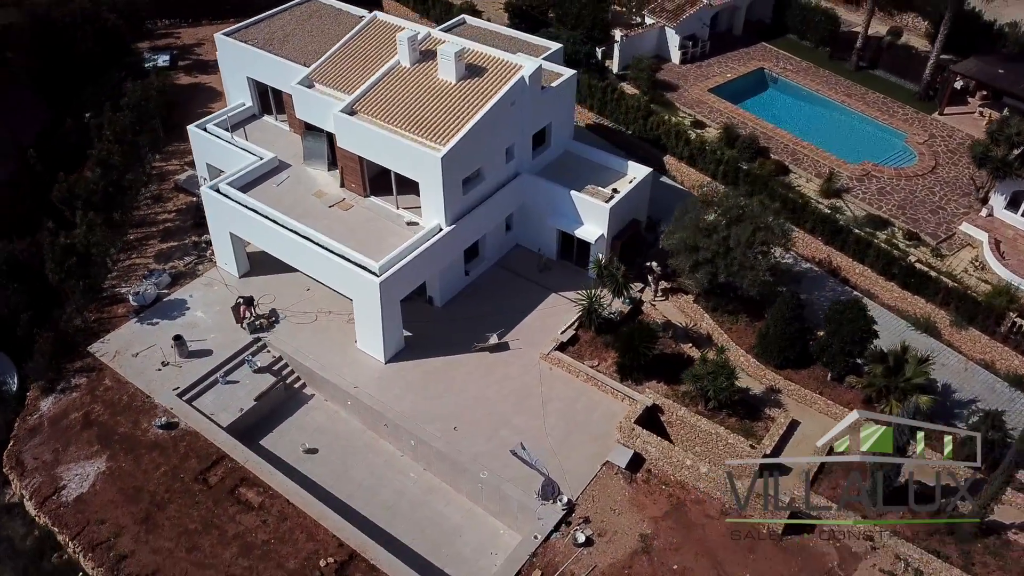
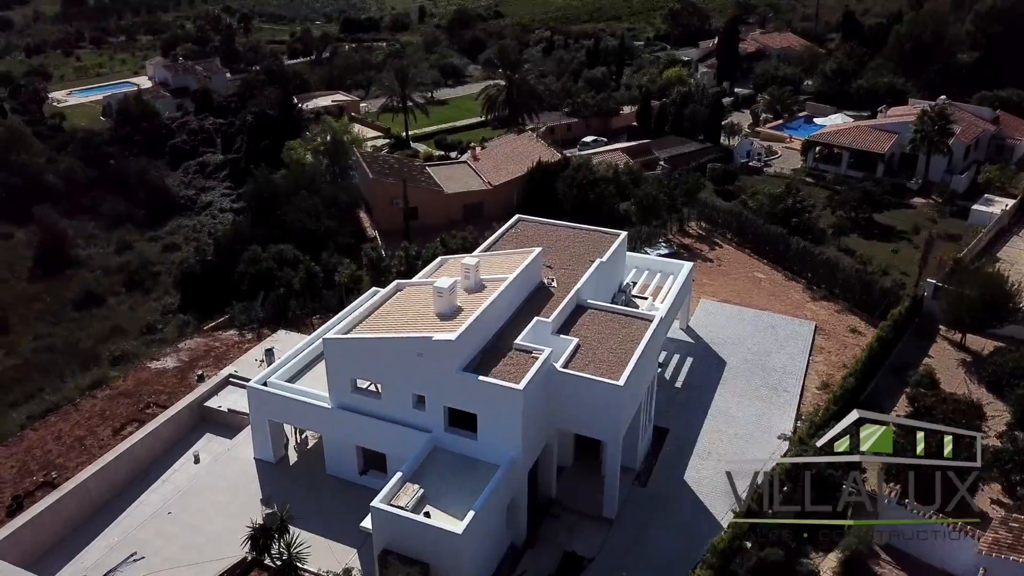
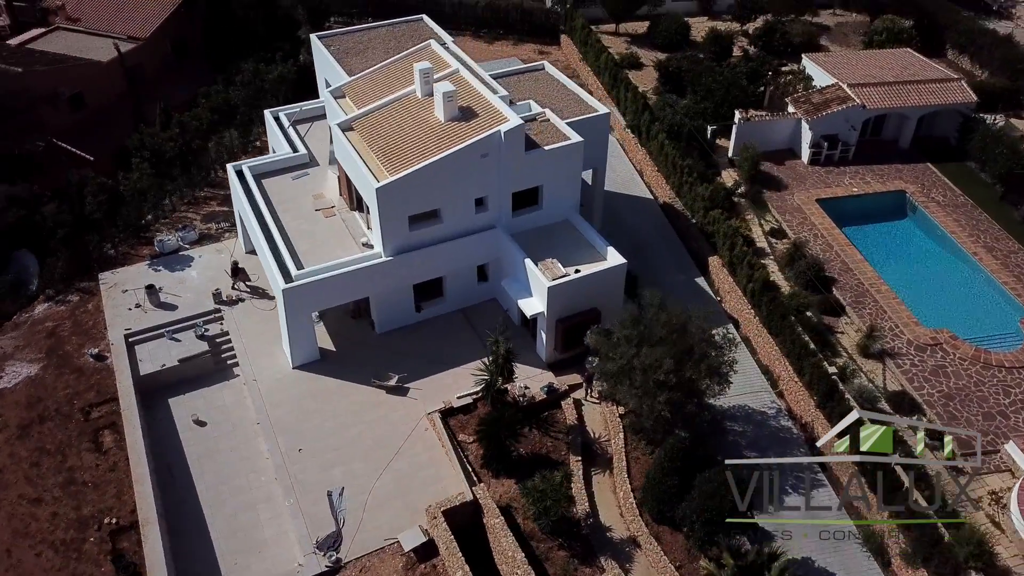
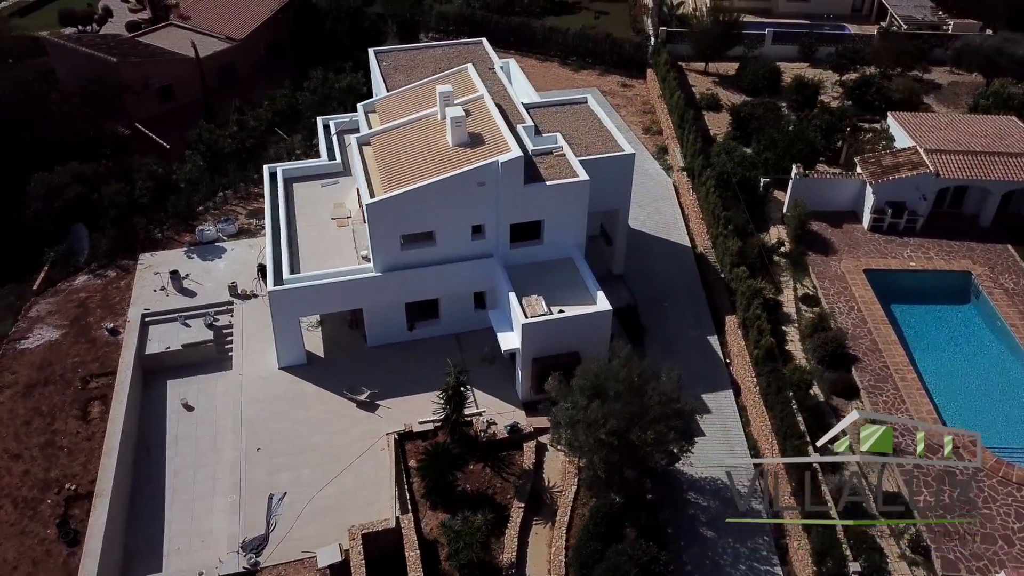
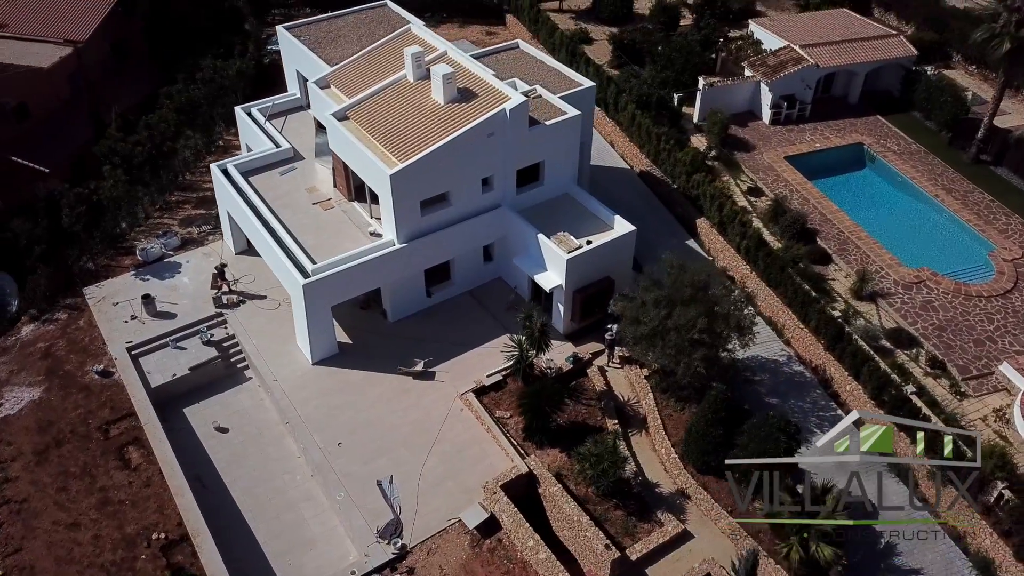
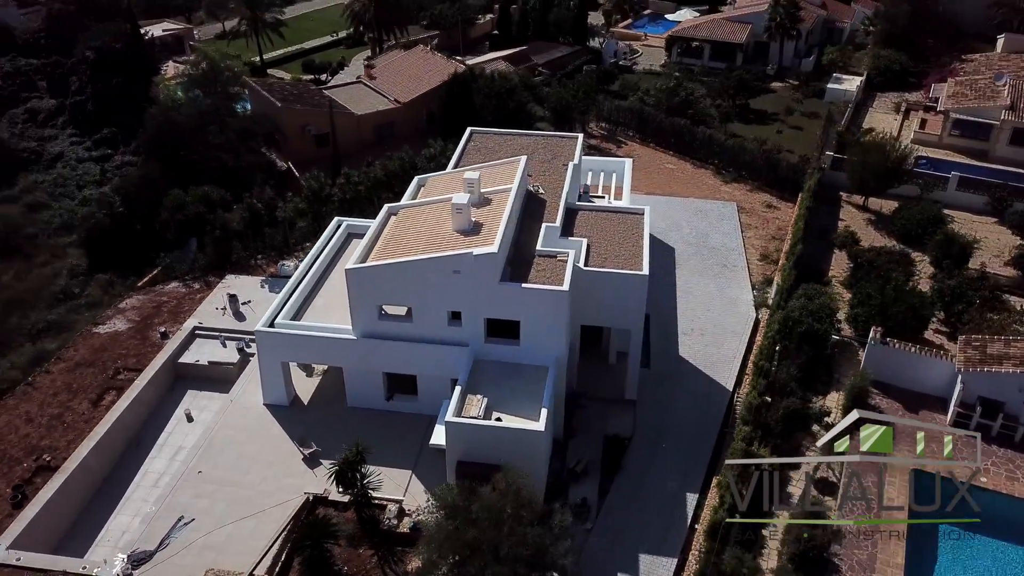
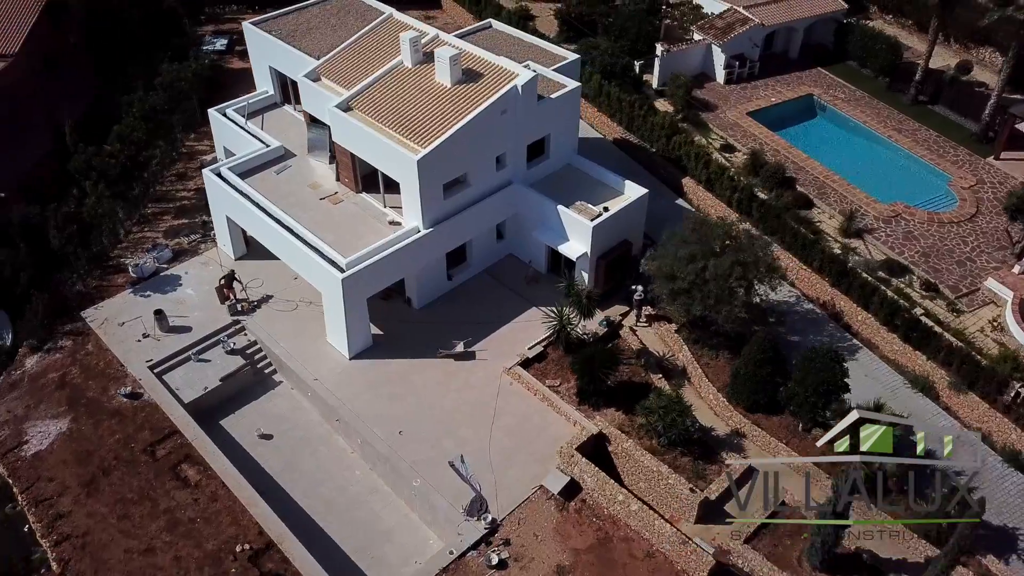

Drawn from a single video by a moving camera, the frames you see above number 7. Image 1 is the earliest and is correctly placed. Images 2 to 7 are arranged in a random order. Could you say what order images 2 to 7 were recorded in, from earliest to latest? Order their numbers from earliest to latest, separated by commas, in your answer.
7, 5, 3, 4, 6, 2
